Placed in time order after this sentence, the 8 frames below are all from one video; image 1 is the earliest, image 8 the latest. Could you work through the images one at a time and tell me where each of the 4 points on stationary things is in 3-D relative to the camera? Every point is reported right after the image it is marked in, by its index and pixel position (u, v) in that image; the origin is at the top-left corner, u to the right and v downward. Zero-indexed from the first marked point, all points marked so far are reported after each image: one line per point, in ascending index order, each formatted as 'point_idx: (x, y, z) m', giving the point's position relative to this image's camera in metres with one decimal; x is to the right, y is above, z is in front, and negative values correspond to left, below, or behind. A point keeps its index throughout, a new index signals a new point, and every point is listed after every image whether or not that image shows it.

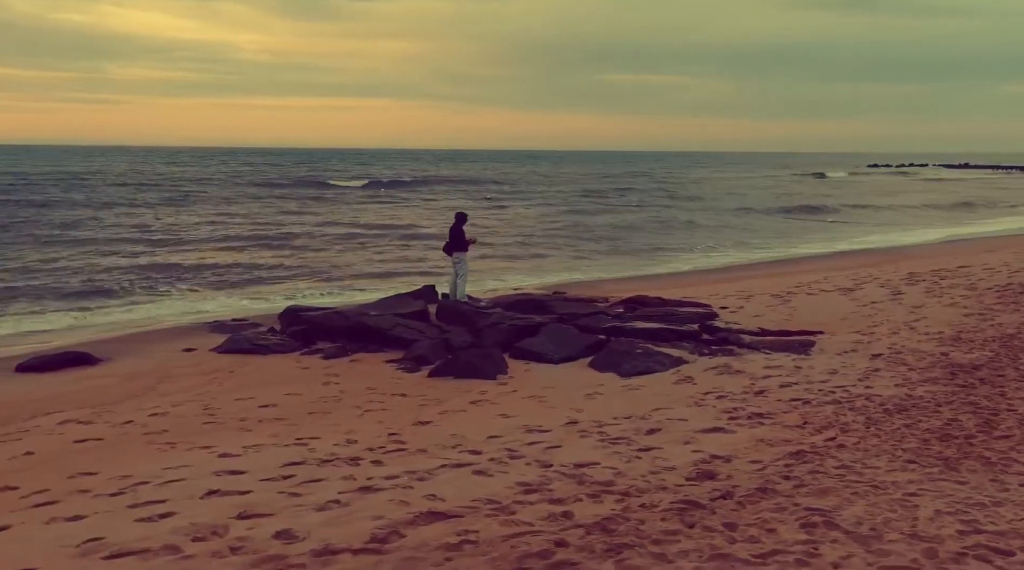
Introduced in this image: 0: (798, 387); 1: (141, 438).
0: (+2.4, -0.8, +8.1) m
1: (-2.7, -1.1, +7.3) m
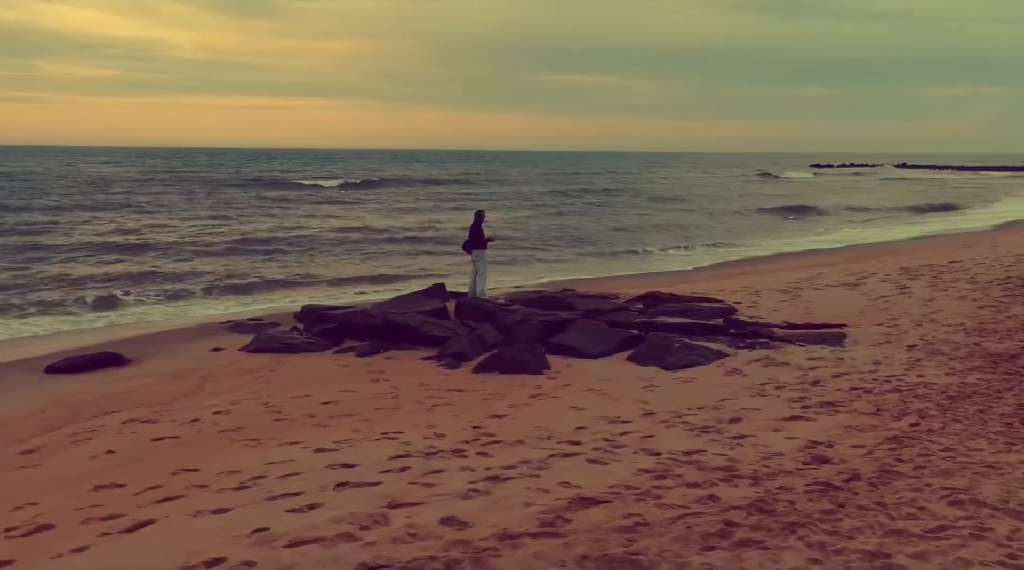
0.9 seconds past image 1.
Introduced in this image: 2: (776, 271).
0: (+2.9, -0.8, +8.4) m
1: (-2.1, -1.1, +7.3) m
2: (+4.9, +0.2, +18.5) m
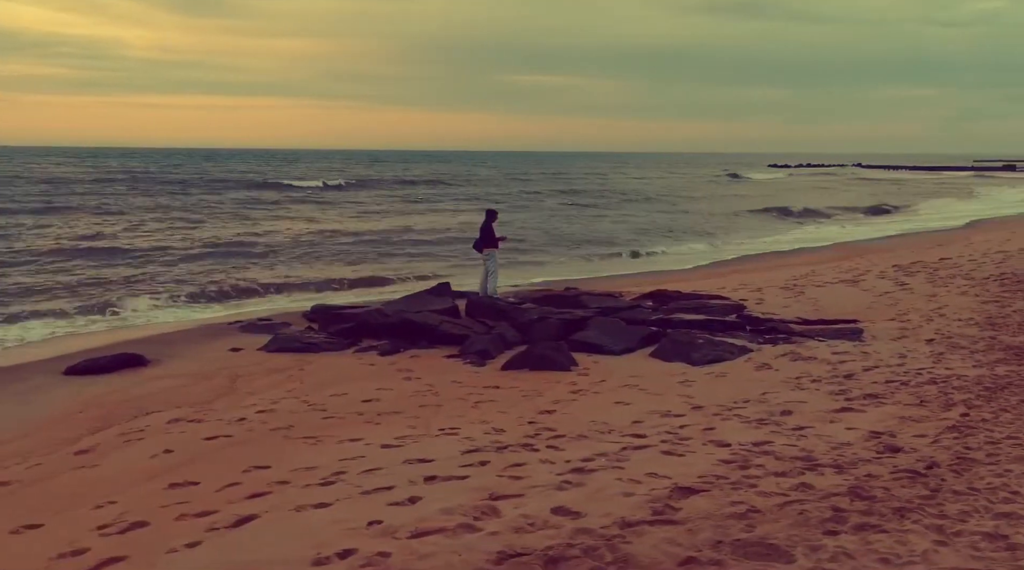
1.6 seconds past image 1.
0: (+3.2, -0.7, +8.6) m
1: (-1.8, -1.1, +7.3) m
2: (+4.8, +0.3, +18.8) m
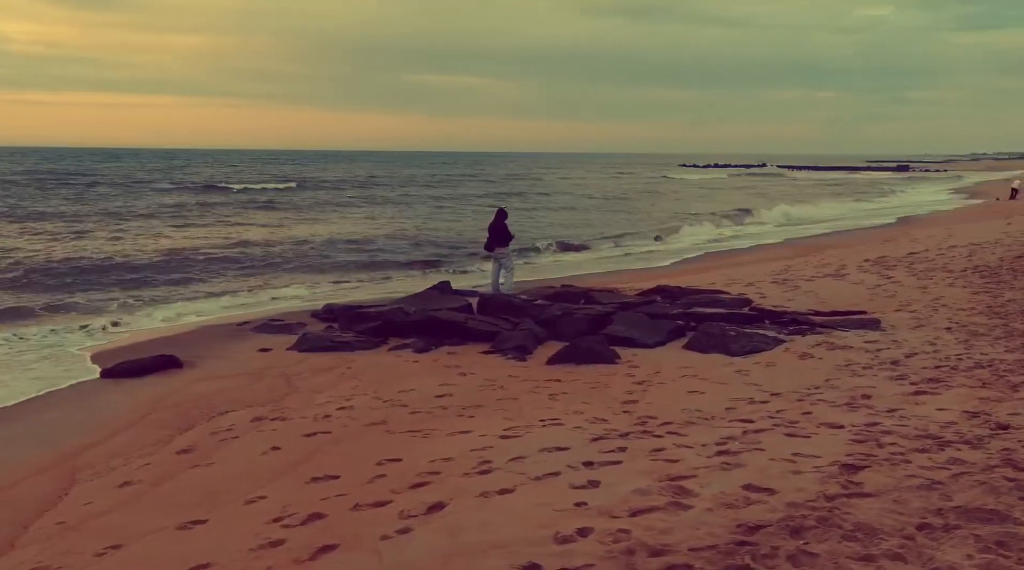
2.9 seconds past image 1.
0: (+3.8, -0.7, +9.1) m
1: (-1.0, -1.1, +7.4) m
2: (+4.5, +0.4, +19.4) m
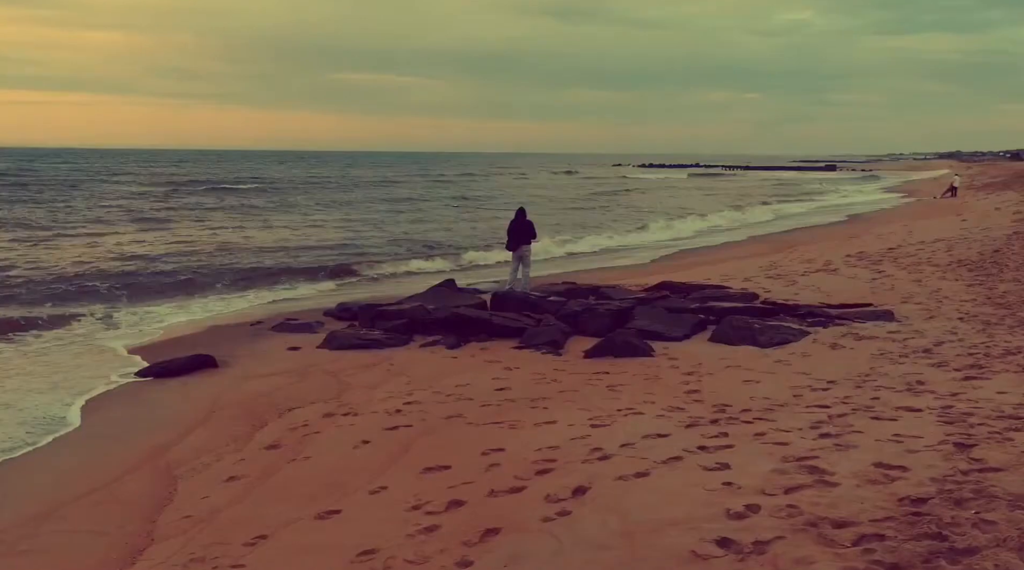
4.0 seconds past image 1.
0: (+4.3, -0.6, +9.6) m
1: (-0.5, -1.0, +7.5) m
2: (+4.2, +0.4, +19.9) m
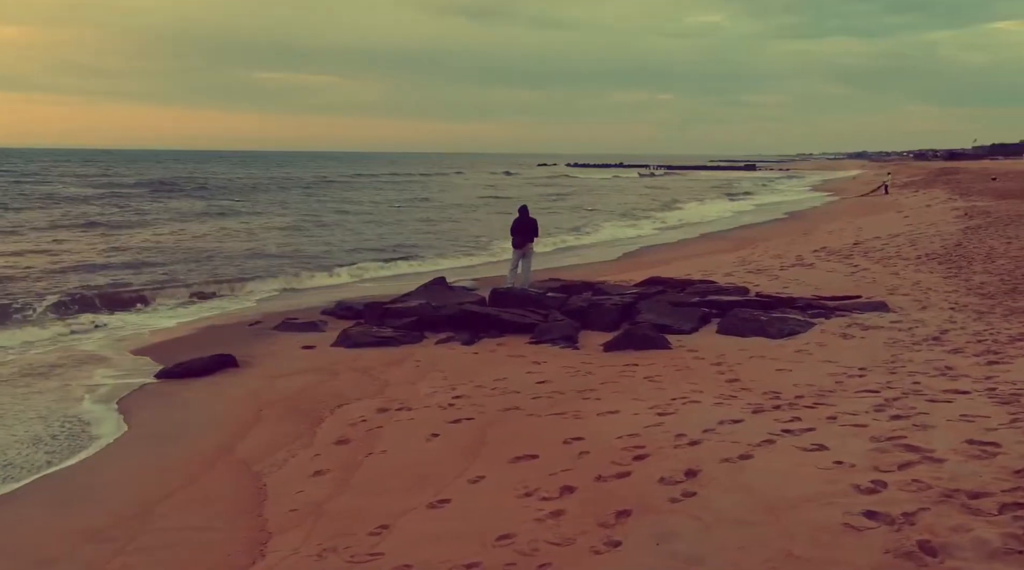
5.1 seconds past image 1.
0: (+4.5, -0.5, +10.1) m
1: (0.0, -1.0, +7.6) m
2: (+3.7, +0.5, +20.4) m
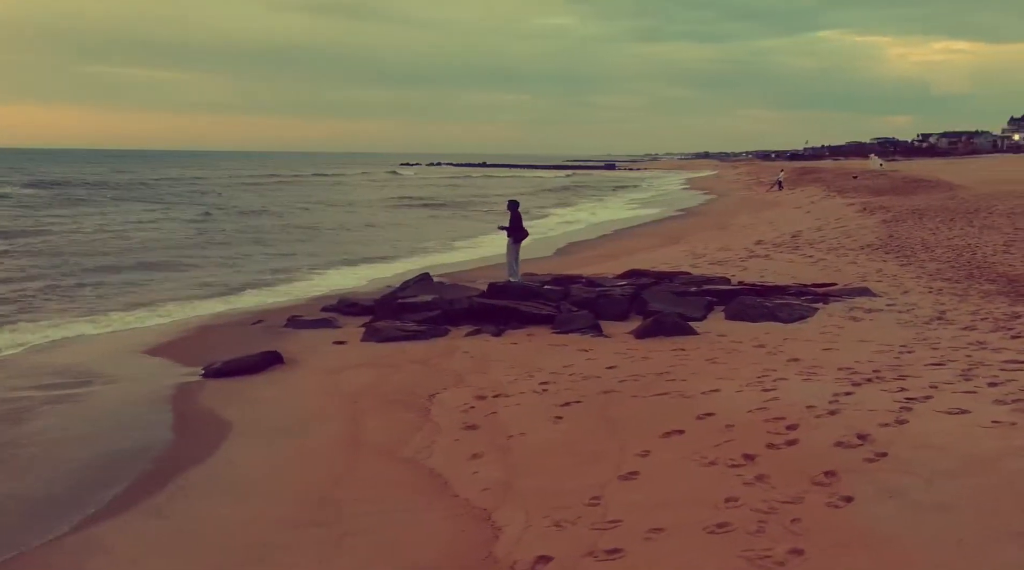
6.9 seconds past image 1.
0: (+5.0, -0.3, +11.0) m
1: (+0.8, -0.9, +8.0) m
2: (+2.7, +0.7, +21.1) m
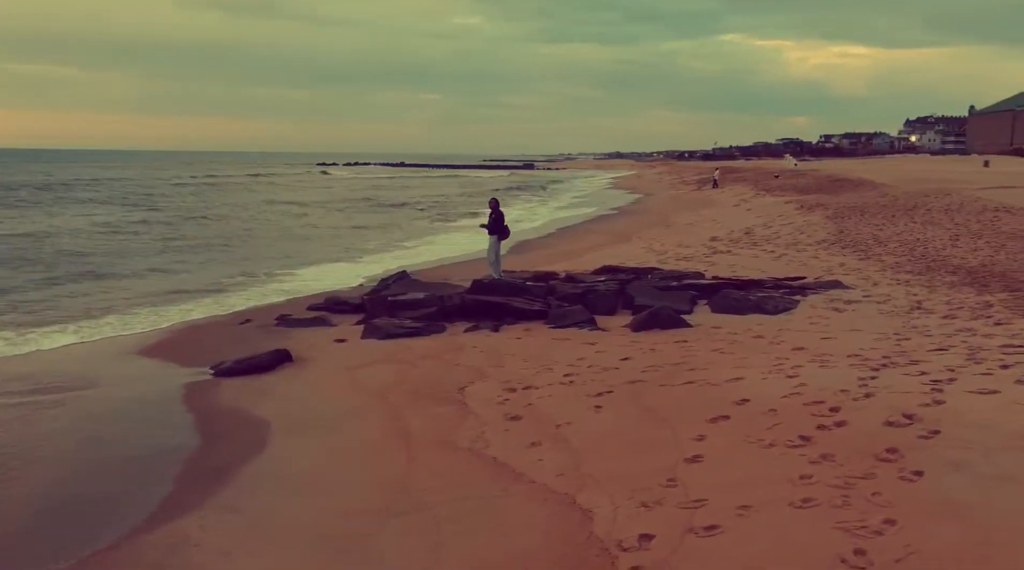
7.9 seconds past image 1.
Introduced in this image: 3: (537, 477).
0: (+5.0, -0.2, +11.6) m
1: (+1.1, -0.8, +8.3) m
2: (+1.8, +0.7, +21.5) m
3: (+0.1, -1.2, +6.1) m
